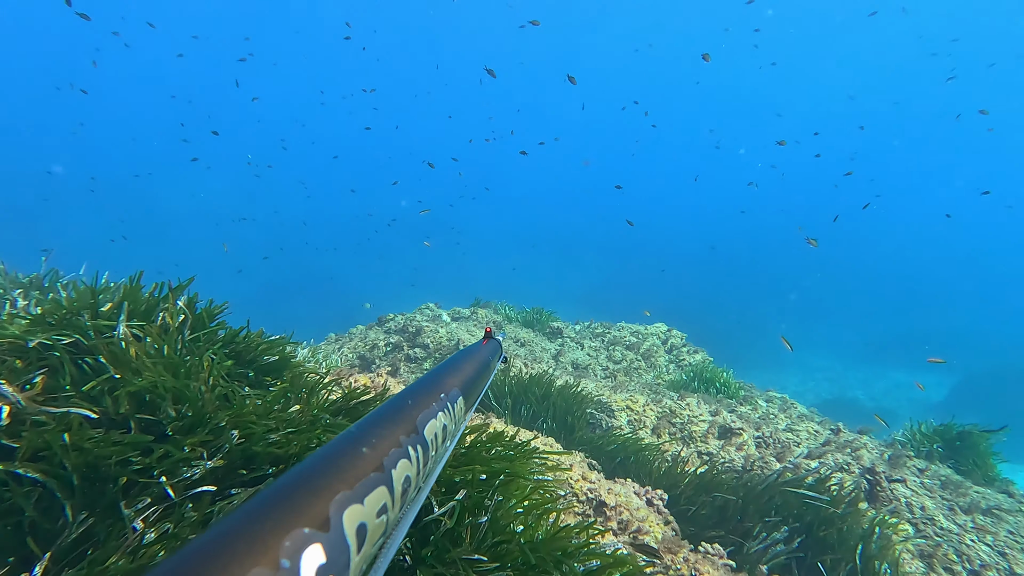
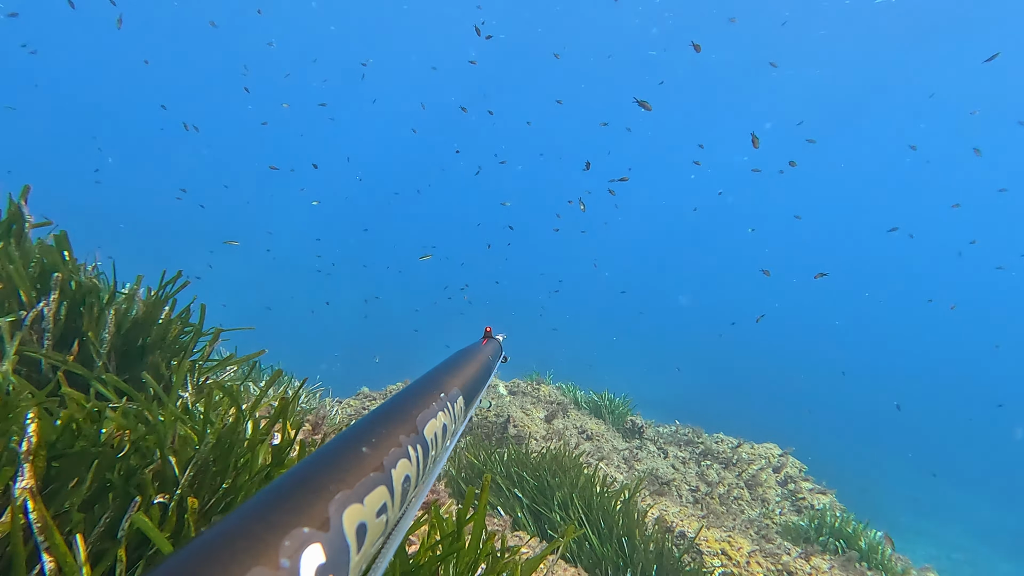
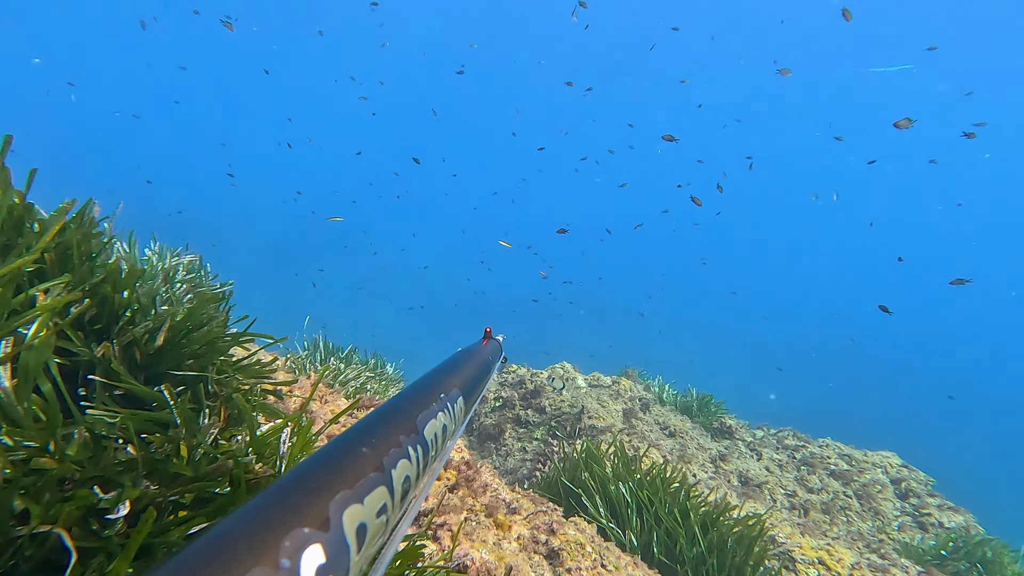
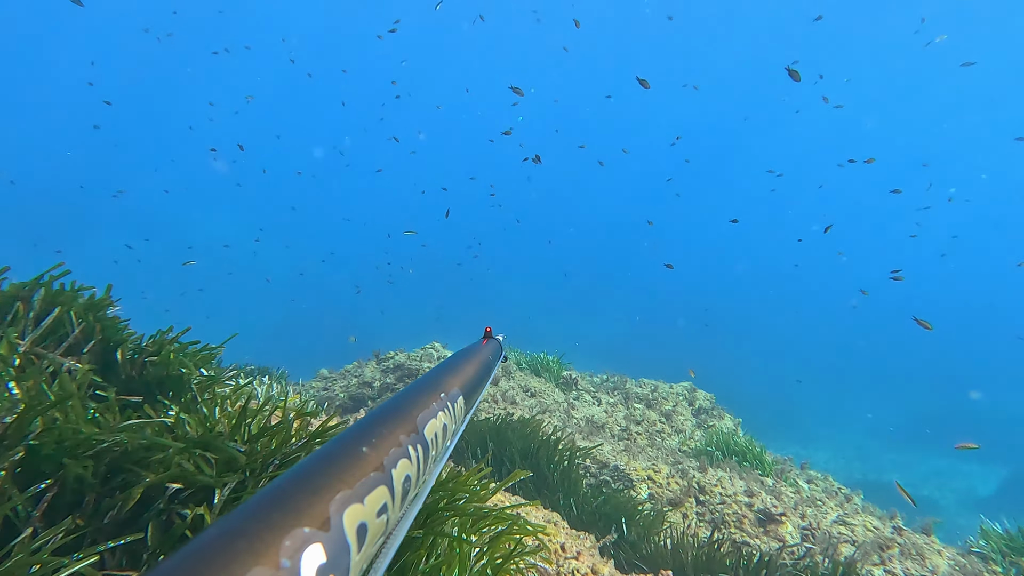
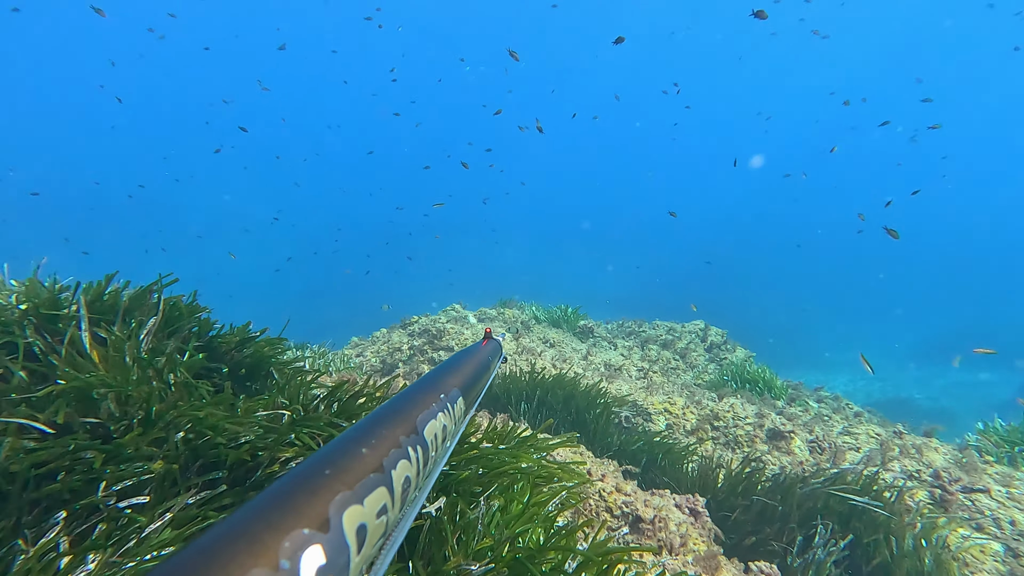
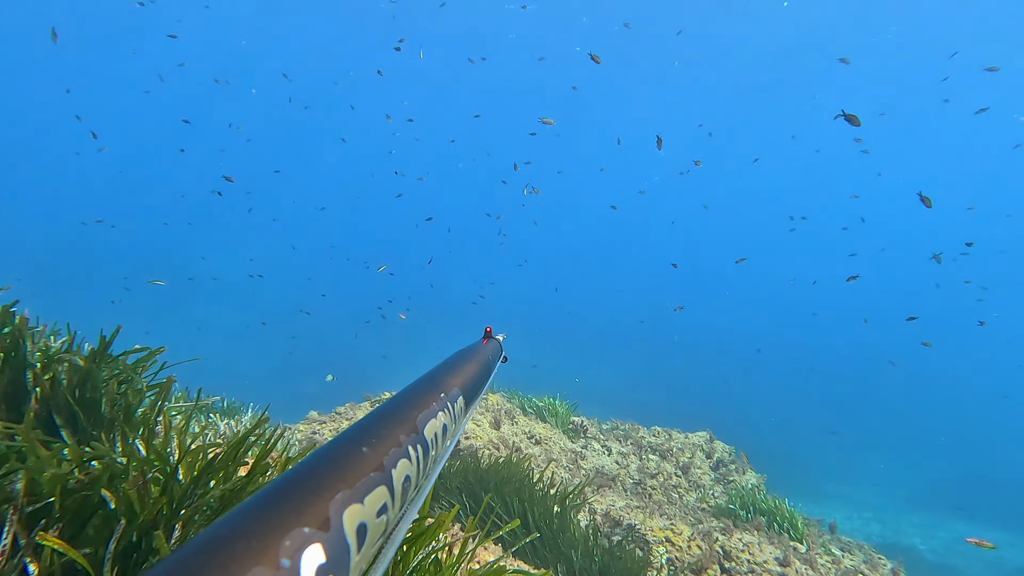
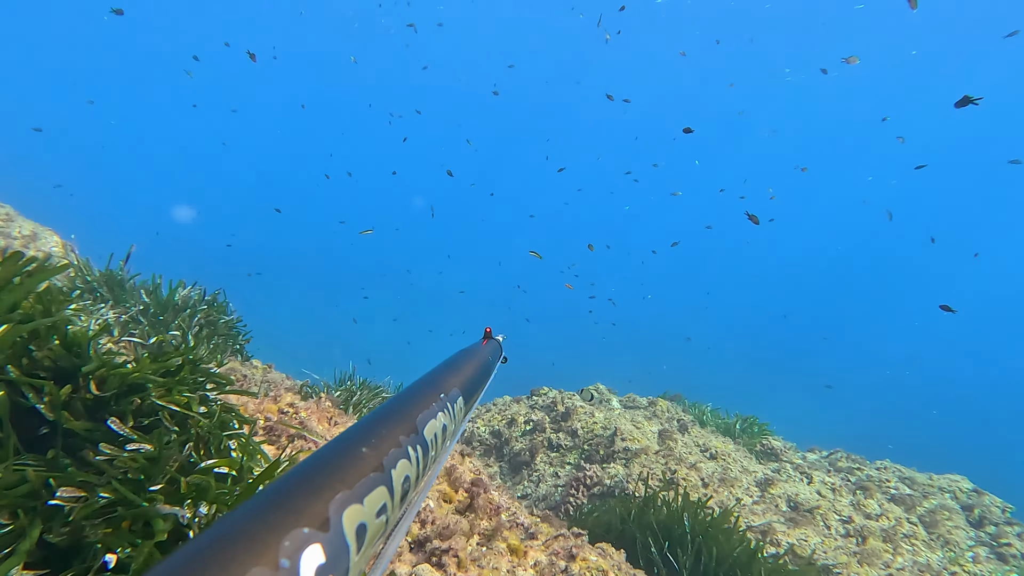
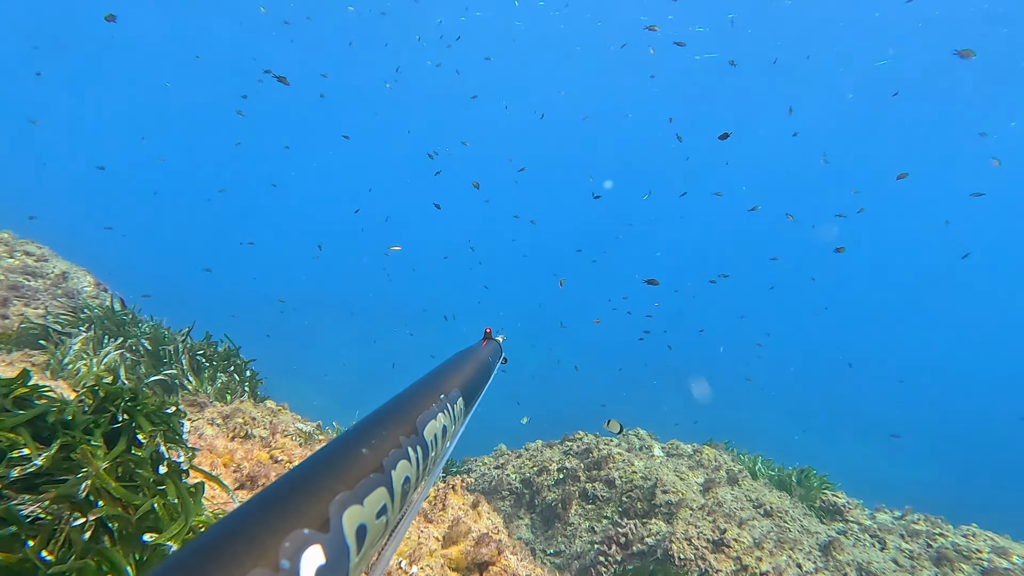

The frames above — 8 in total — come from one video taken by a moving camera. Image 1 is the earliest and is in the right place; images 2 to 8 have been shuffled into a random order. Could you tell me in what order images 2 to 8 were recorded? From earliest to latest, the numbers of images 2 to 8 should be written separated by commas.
5, 4, 6, 2, 3, 7, 8
